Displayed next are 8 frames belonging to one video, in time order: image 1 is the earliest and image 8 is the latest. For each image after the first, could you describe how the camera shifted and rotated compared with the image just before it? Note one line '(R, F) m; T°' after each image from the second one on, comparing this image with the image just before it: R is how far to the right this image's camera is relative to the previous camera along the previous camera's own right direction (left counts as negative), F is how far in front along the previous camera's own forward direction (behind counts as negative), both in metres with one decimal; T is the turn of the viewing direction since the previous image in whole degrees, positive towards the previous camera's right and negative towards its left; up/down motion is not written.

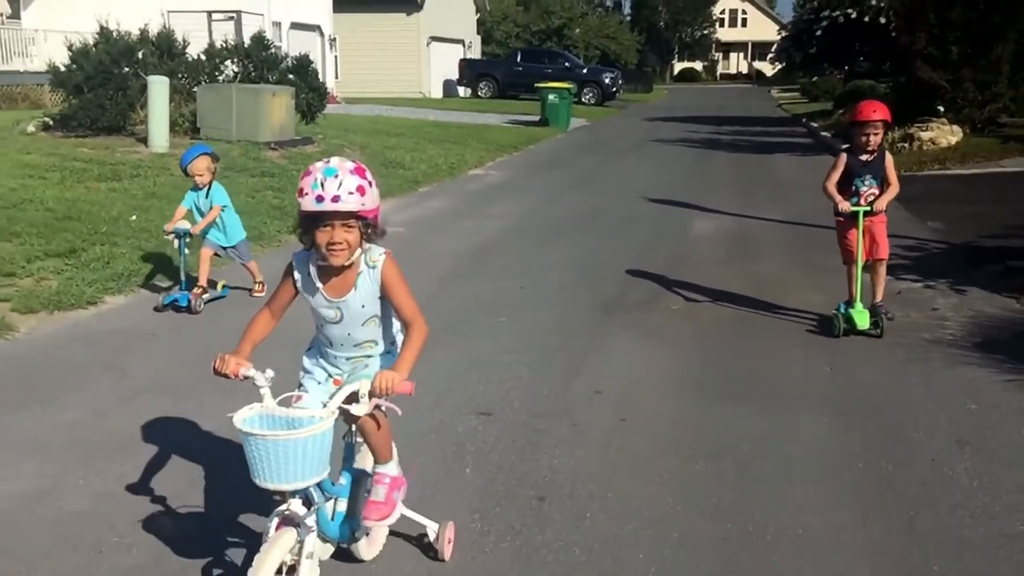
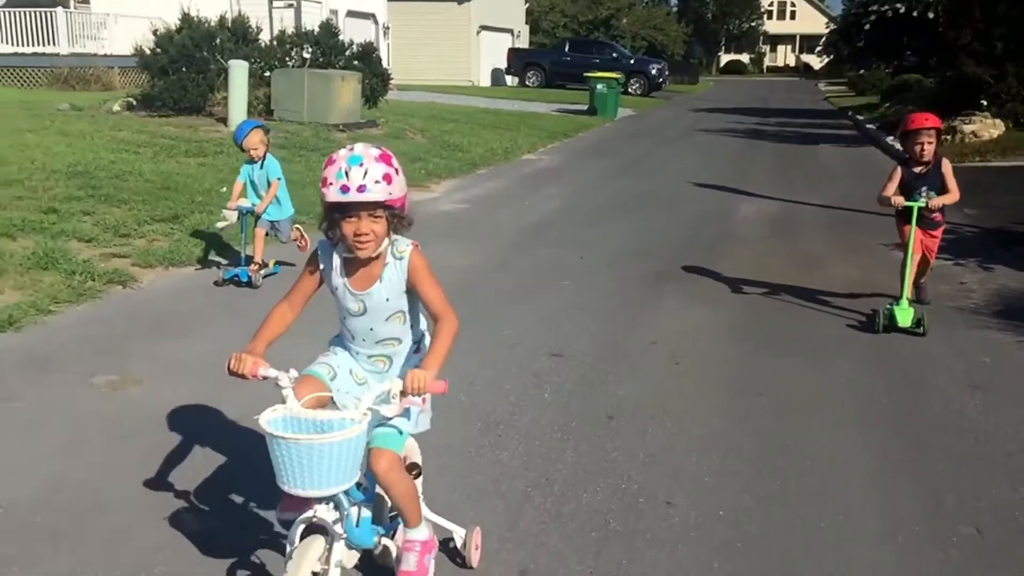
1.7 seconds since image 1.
(-0.2, -0.9) m; -2°
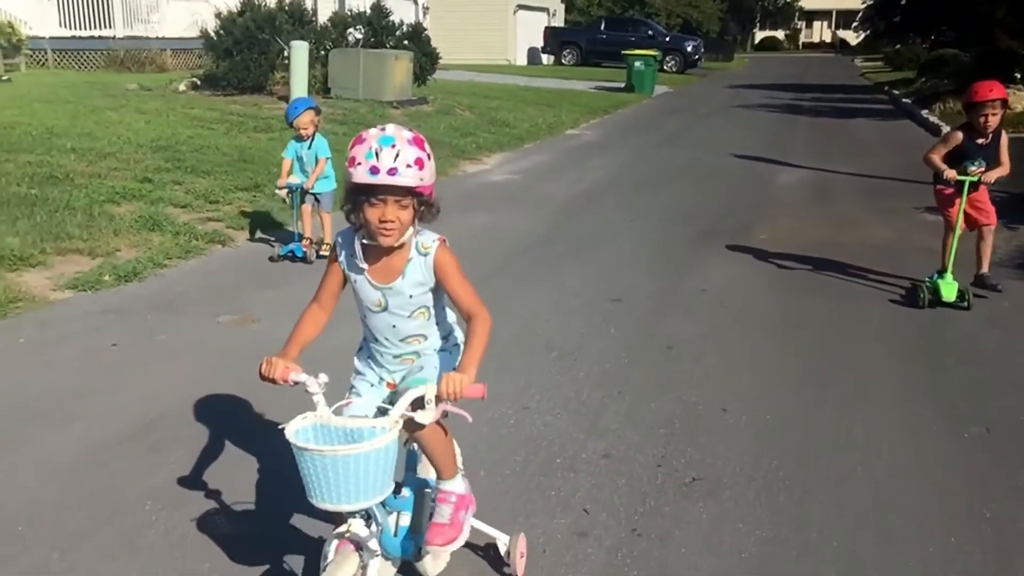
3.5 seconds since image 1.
(-0.3, -0.8) m; -2°
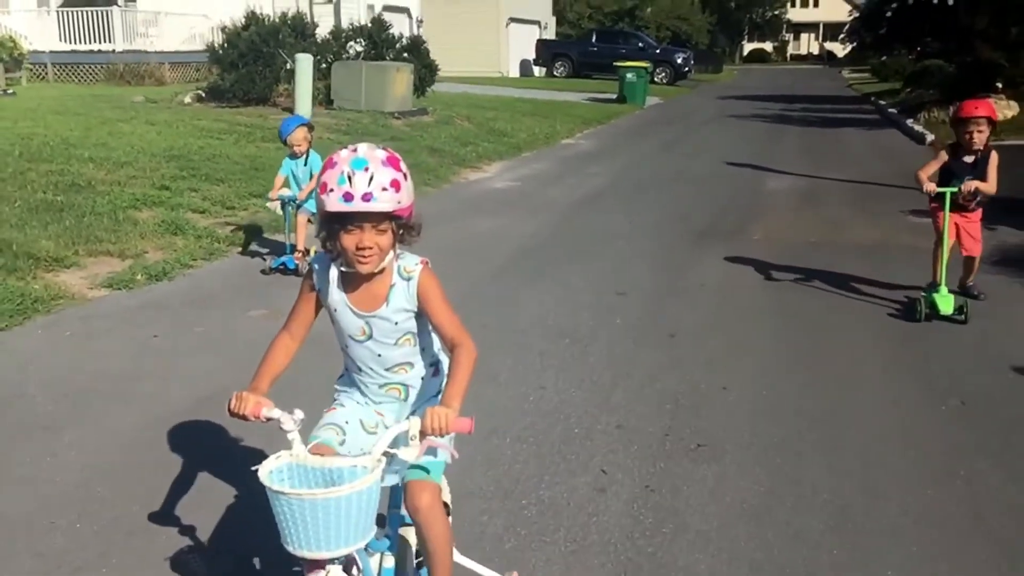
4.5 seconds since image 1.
(-0.2, -0.5) m; +1°
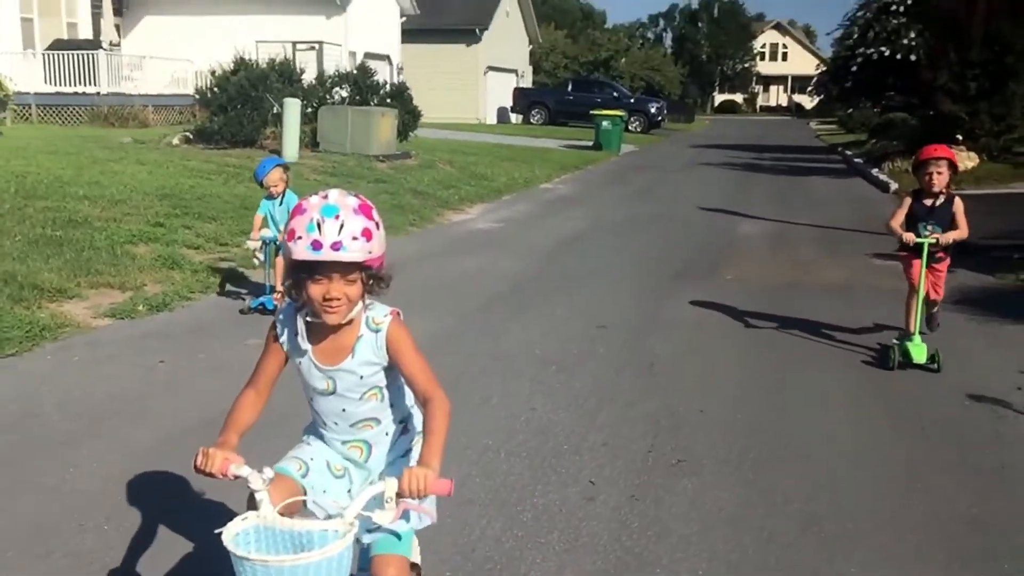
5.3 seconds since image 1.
(-0.1, -0.4) m; +2°
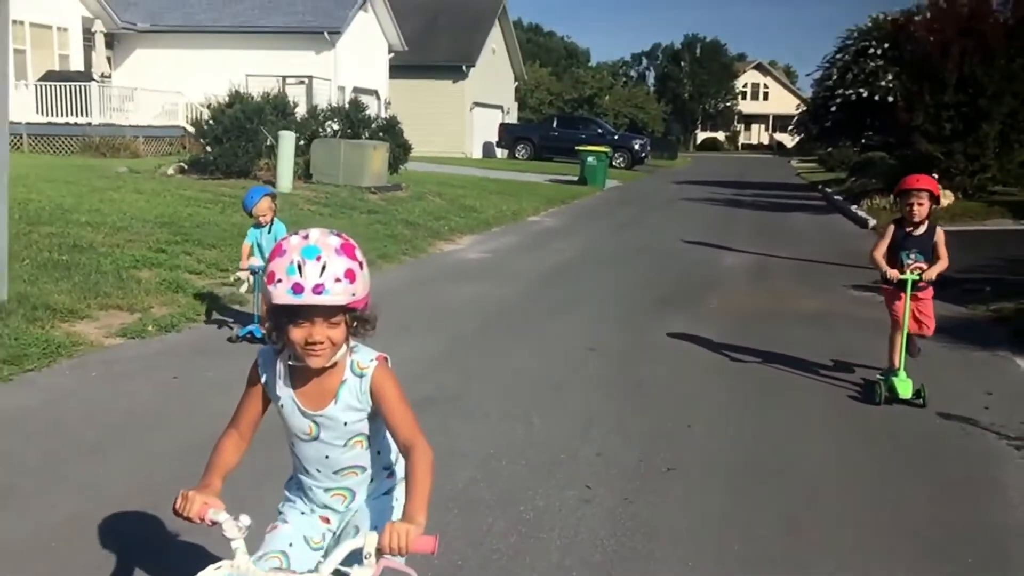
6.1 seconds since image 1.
(-0.1, -0.4) m; +1°
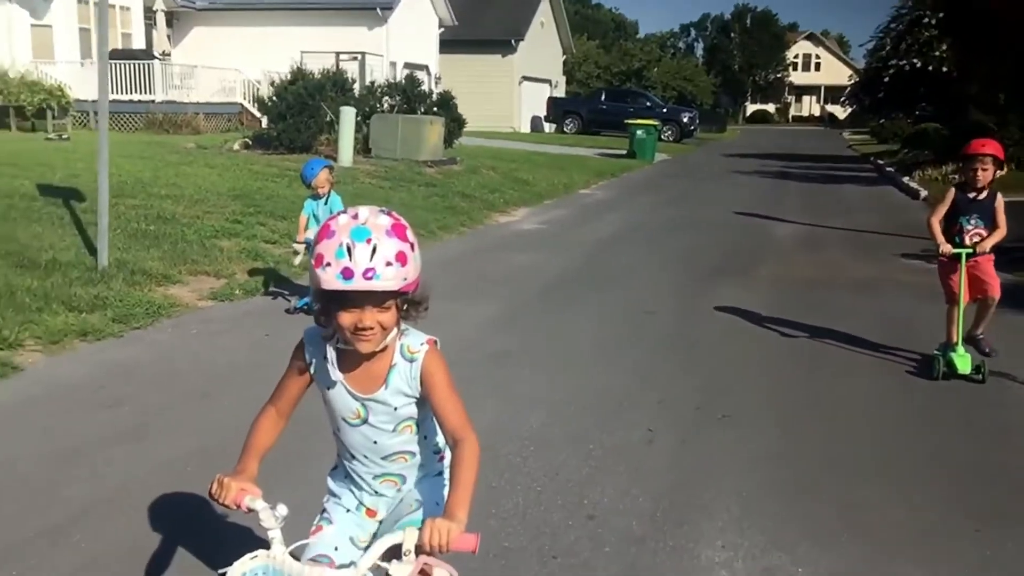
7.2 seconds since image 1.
(-0.1, -0.6) m; -3°
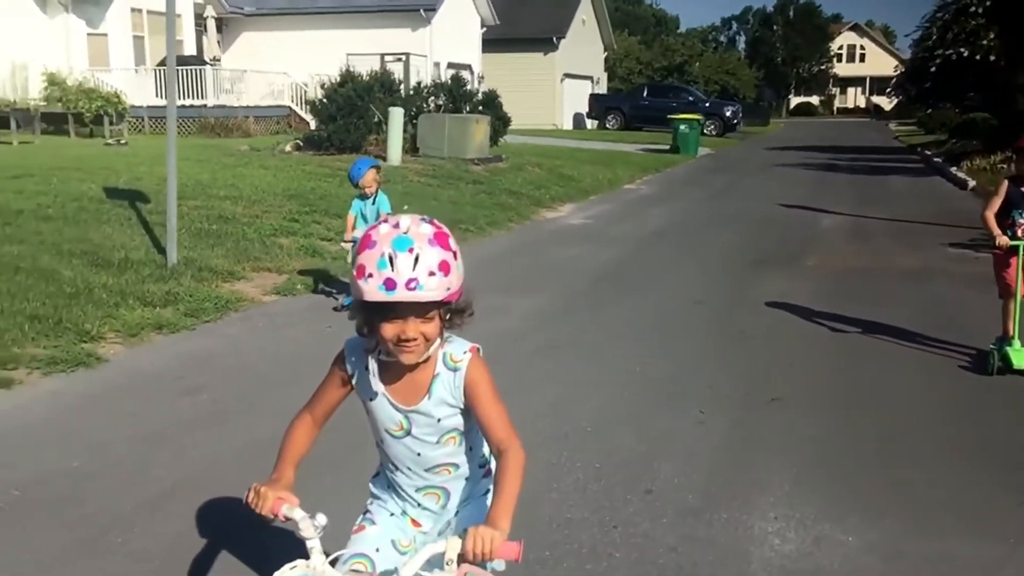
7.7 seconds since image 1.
(-0.1, -0.3) m; -3°
